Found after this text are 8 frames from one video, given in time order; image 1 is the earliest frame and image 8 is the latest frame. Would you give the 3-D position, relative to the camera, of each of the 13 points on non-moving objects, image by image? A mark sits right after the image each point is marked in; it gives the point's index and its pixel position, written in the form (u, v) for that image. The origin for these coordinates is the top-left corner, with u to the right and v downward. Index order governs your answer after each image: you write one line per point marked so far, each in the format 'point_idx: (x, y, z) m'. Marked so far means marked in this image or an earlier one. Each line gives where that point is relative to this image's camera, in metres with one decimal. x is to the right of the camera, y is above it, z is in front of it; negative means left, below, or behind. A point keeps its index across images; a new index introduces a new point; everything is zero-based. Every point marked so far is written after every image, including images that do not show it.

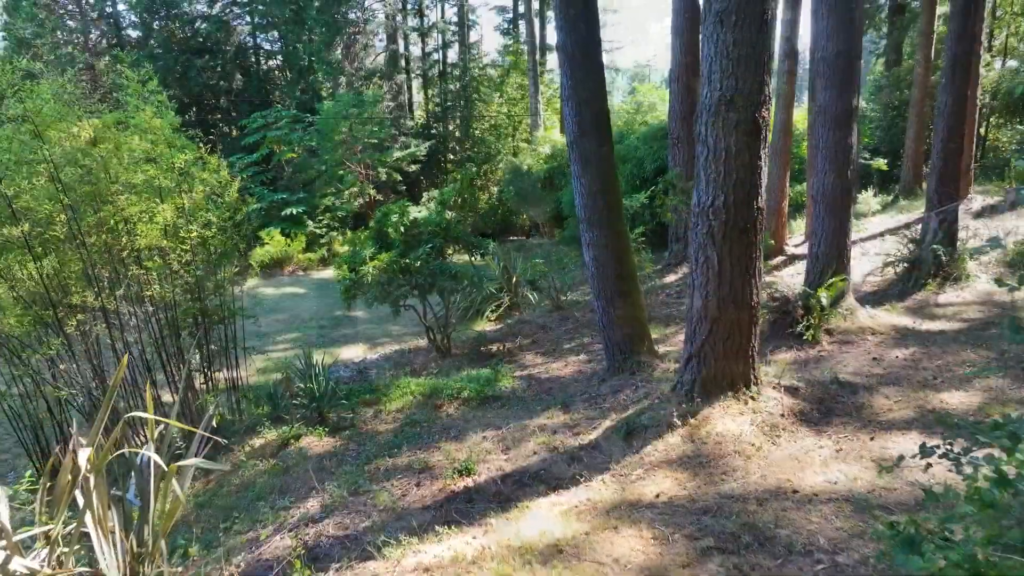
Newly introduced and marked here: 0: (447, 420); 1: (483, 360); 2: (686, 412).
0: (-0.4, -0.9, +4.2) m
1: (-0.3, -0.7, +6.0) m
2: (+0.8, -0.6, +3.1) m
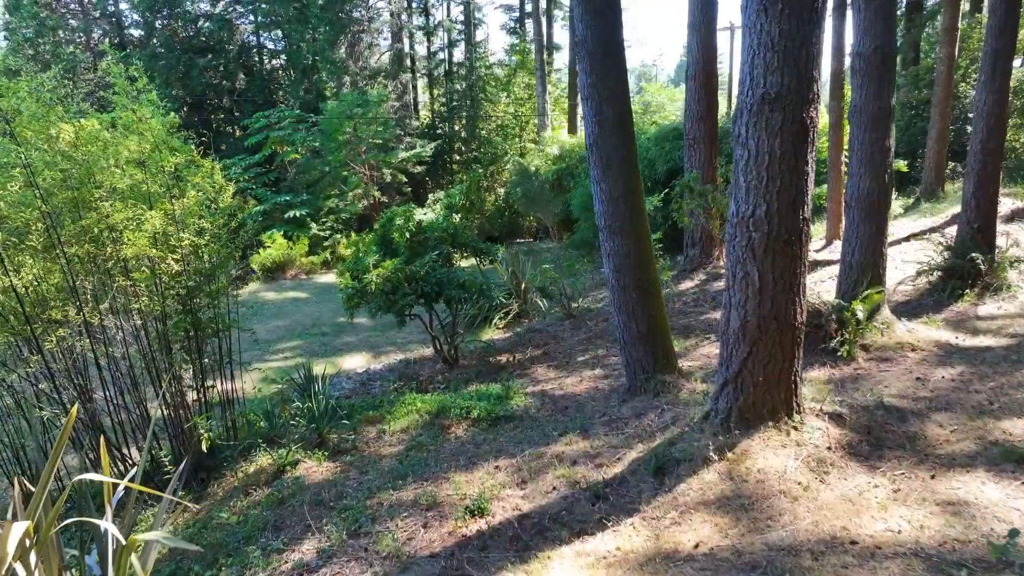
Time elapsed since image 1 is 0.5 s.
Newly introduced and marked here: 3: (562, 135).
0: (-0.3, -0.9, +3.9) m
1: (-0.2, -0.8, +5.7) m
2: (+0.9, -0.7, +2.8) m
3: (+1.1, +3.4, +14.6) m
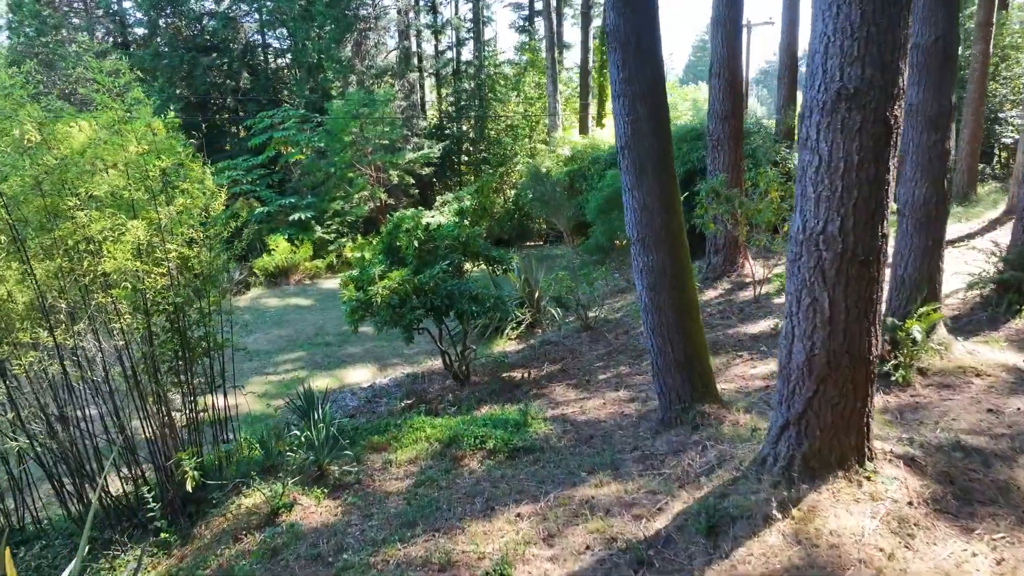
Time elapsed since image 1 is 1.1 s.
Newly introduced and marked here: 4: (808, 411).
0: (-0.2, -1.0, +3.5) m
1: (-0.1, -0.9, +5.3) m
2: (+1.0, -0.8, +2.4) m
3: (+1.3, +3.3, +14.2) m
4: (+1.1, -0.5, +2.5) m
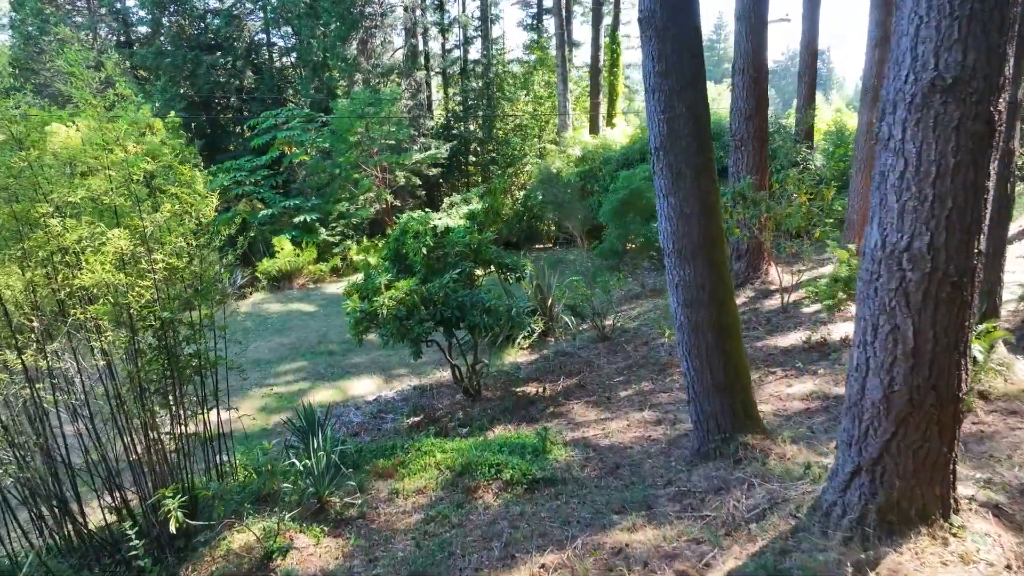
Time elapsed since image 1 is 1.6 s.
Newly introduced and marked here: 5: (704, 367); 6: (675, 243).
0: (-0.1, -1.1, +3.2) m
1: (+0.1, -0.9, +5.0) m
2: (+1.1, -0.9, +2.1) m
3: (+1.5, +3.2, +13.8) m
4: (+1.2, -0.5, +2.1) m
5: (+0.9, -0.4, +3.1) m
6: (+0.8, +0.2, +3.0) m
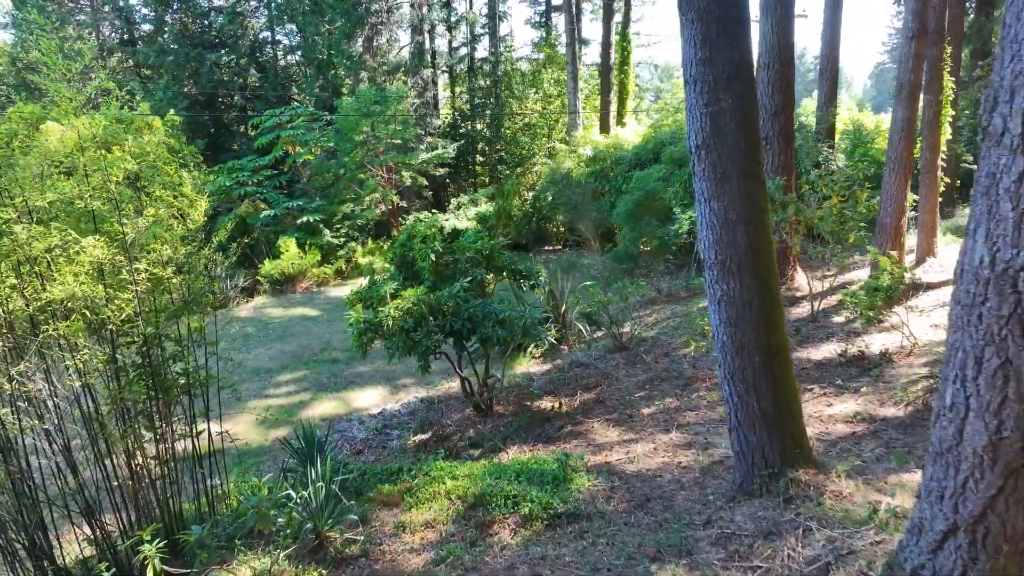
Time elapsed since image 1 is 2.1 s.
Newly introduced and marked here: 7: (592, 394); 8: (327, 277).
0: (0.0, -1.2, +2.9) m
1: (+0.2, -1.0, +4.6) m
2: (+1.2, -0.9, +1.7) m
3: (+1.7, +3.2, +13.5) m
4: (+1.3, -0.6, +1.8) m
5: (+1.0, -0.4, +2.7) m
6: (+0.9, +0.1, +2.7) m
7: (+0.6, -0.8, +5.2) m
8: (-3.3, +0.2, +11.7) m
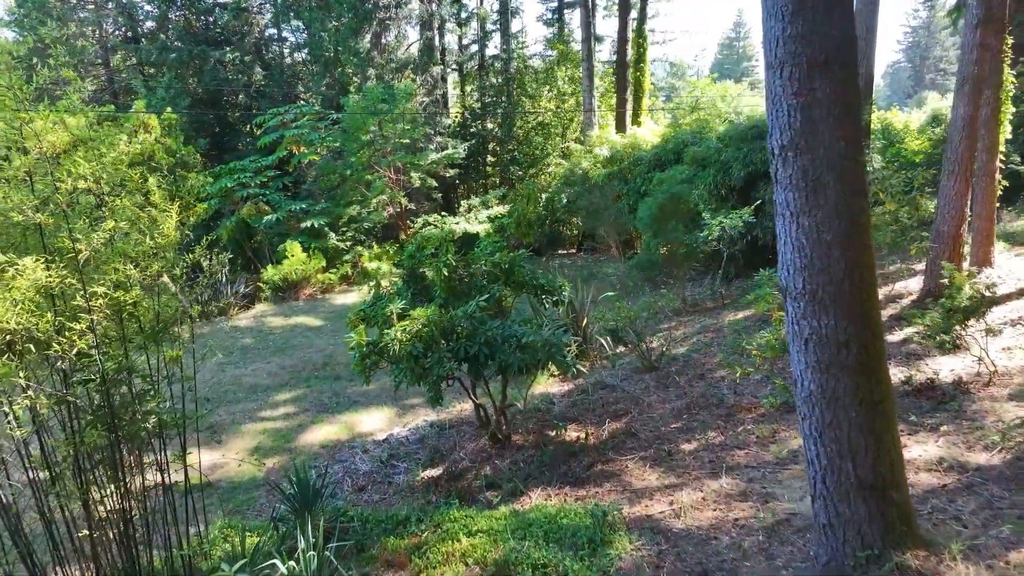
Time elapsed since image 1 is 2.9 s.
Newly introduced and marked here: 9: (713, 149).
0: (+0.1, -1.3, +2.3) m
1: (+0.3, -1.1, +4.1) m
2: (+1.3, -1.1, +1.2) m
3: (+2.0, +3.1, +12.9) m
4: (+1.4, -0.7, +1.2) m
5: (+1.1, -0.6, +2.2) m
6: (+1.0, 0.0, +2.1) m
7: (+0.8, -1.0, +4.6) m
8: (-3.1, +0.1, +11.2) m
9: (+3.1, +2.1, +9.9) m
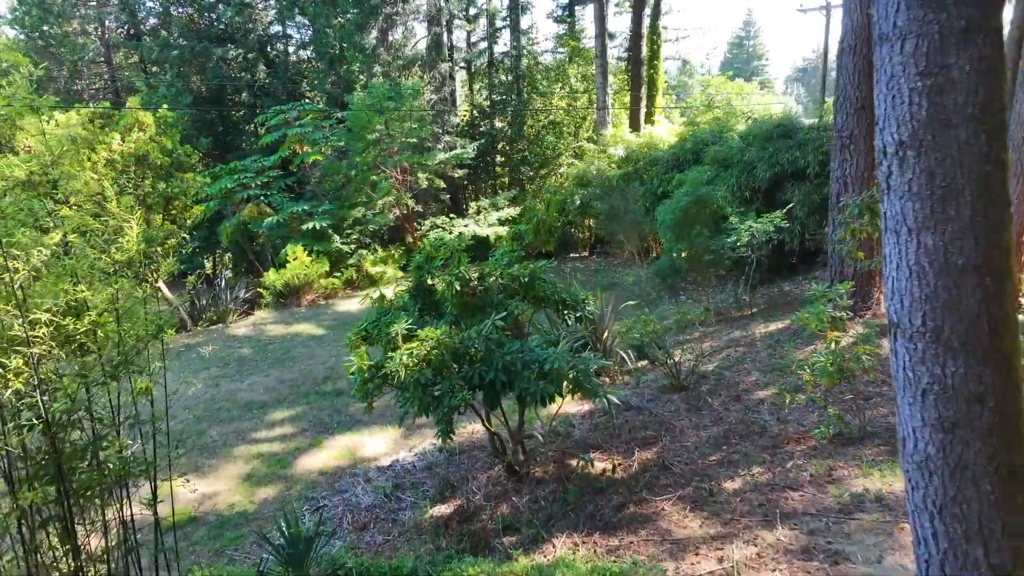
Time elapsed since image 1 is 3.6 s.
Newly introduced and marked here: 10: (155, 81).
0: (+0.2, -1.4, +1.9) m
1: (+0.4, -1.2, +3.6) m
2: (+1.4, -1.1, +0.7) m
3: (+2.2, +3.0, +12.4) m
4: (+1.5, -0.8, +0.7) m
5: (+1.2, -0.7, +1.7) m
6: (+1.1, -0.1, +1.7) m
7: (+0.9, -1.1, +4.2) m
8: (-2.9, 0.0, +10.8) m
9: (+3.2, +2.0, +9.4) m
10: (-8.5, +4.9, +15.4) m
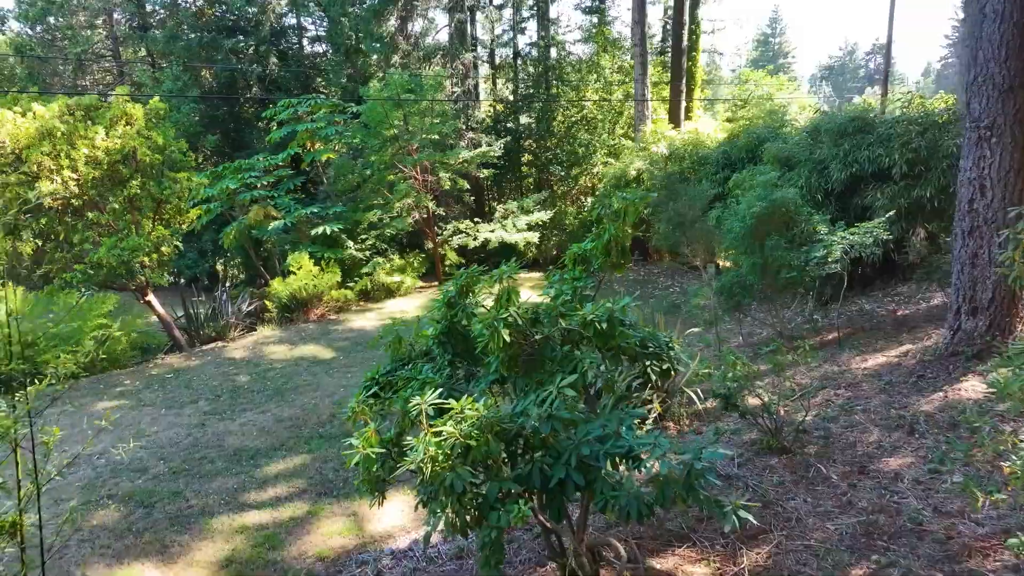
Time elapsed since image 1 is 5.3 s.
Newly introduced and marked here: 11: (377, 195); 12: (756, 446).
0: (+0.4, -1.6, +0.8) m
1: (+0.7, -1.4, +2.5) m
2: (+1.6, -1.4, -0.4) m
3: (+2.7, +2.8, +11.3) m
4: (+1.7, -1.0, -0.4) m
5: (+1.4, -0.9, +0.6) m
6: (+1.3, -0.3, +0.5) m
7: (+1.2, -1.3, +3.0) m
8: (-2.4, -0.2, +9.8) m
9: (+3.7, +1.8, +8.2) m
10: (-7.8, +4.7, +14.6) m
11: (-2.2, +1.6, +10.8) m
12: (+1.6, -1.0, +4.1) m
